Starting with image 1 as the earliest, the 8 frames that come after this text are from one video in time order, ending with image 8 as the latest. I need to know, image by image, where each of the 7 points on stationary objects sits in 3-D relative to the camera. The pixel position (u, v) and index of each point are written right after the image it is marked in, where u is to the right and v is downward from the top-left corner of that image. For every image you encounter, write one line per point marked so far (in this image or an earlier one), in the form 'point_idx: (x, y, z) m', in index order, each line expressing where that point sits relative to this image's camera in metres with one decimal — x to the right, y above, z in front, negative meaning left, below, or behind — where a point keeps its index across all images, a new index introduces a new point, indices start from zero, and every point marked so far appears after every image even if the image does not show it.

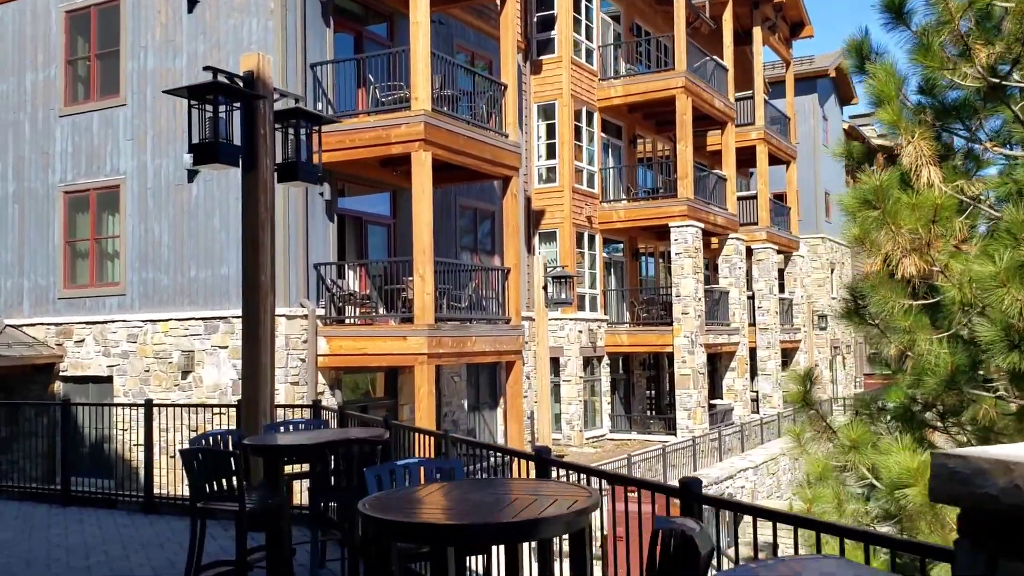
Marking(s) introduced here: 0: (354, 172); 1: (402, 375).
0: (-2.5, +1.9, +14.6) m
1: (-1.8, -1.5, +15.3) m
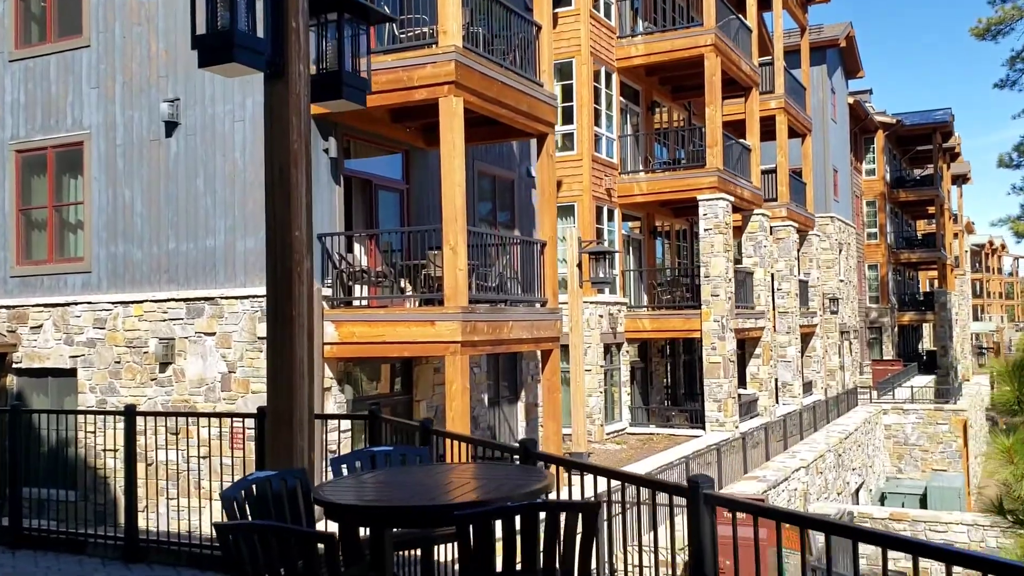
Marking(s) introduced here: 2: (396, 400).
0: (-2.0, +2.2, +12.4) m
1: (-1.3, -1.1, +13.2) m
2: (-1.7, -1.6, +12.8) m
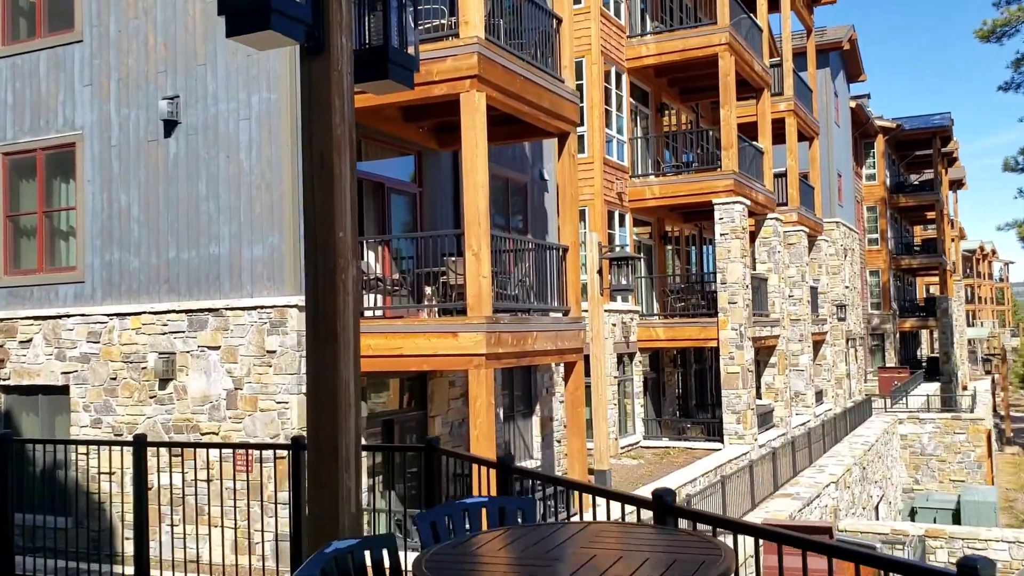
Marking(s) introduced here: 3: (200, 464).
0: (-1.8, +2.1, +11.6) m
1: (-1.1, -1.2, +12.5) m
2: (-1.4, -1.7, +12.0) m
3: (-3.5, -1.9, +10.2) m
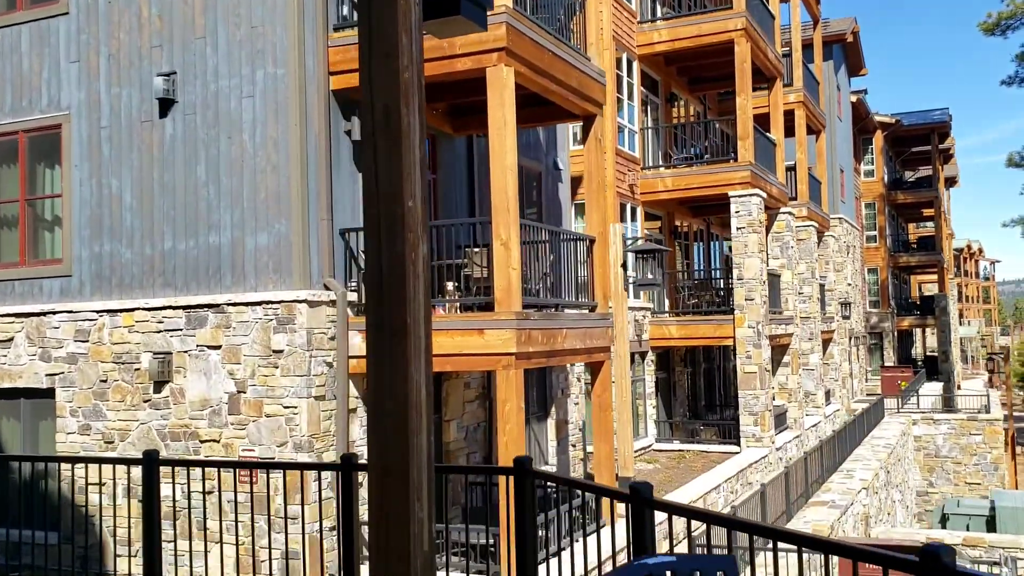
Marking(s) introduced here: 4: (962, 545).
0: (-1.5, +2.1, +10.8) m
1: (-0.8, -1.2, +11.6) m
2: (-1.1, -1.6, +11.2) m
3: (-3.1, -1.9, +9.3) m
4: (+6.4, -3.7, +13.2) m
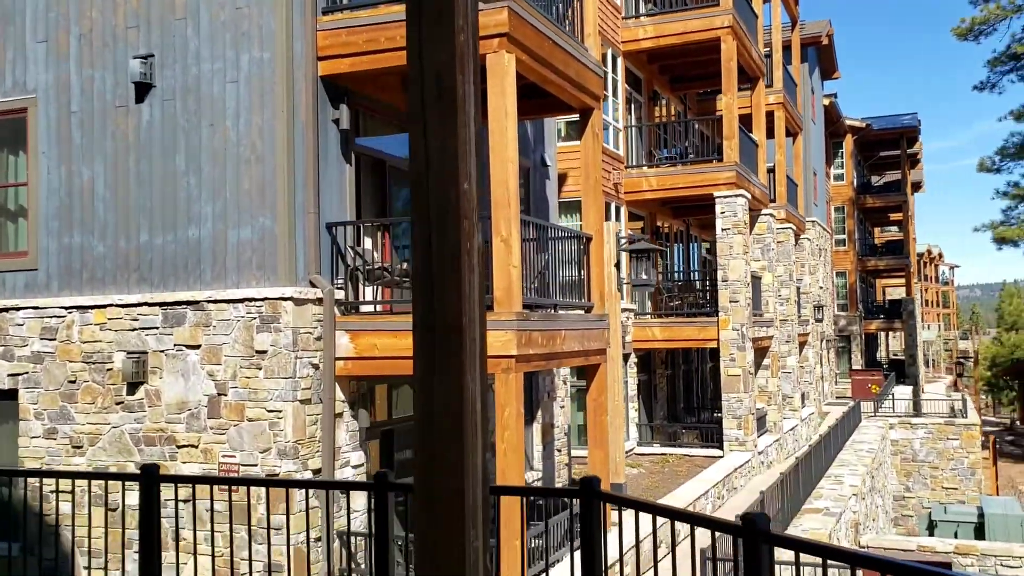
0: (-1.5, +2.2, +10.3) m
1: (-0.9, -1.2, +11.1) m
2: (-1.2, -1.6, +10.7) m
3: (-3.2, -1.8, +8.7) m
4: (+6.2, -3.7, +13.0) m
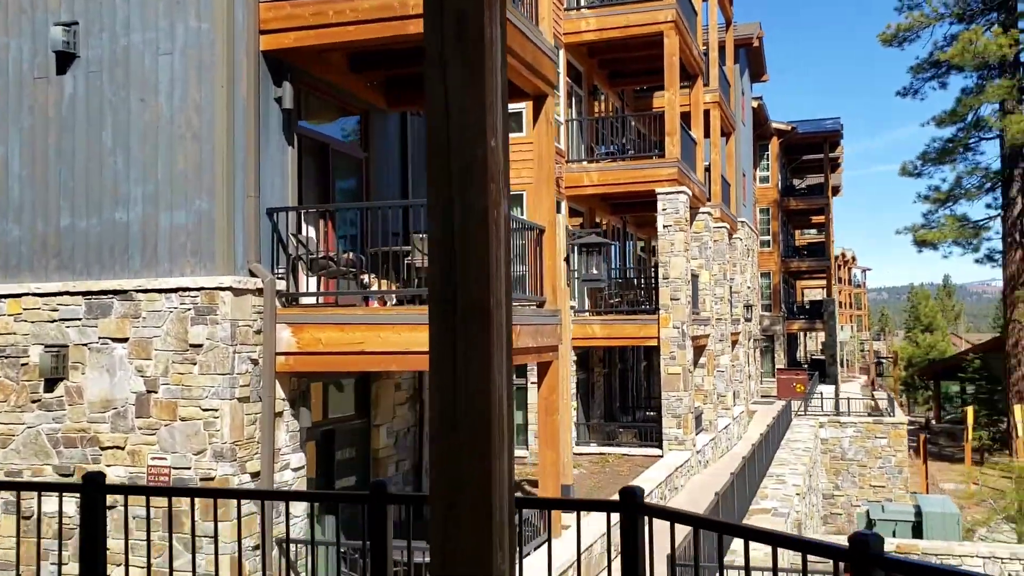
0: (-2.0, +2.3, +9.7) m
1: (-1.5, -1.1, +10.6) m
2: (-1.8, -1.5, +10.1) m
3: (-3.6, -1.7, +8.0) m
4: (+5.4, -3.7, +13.1) m
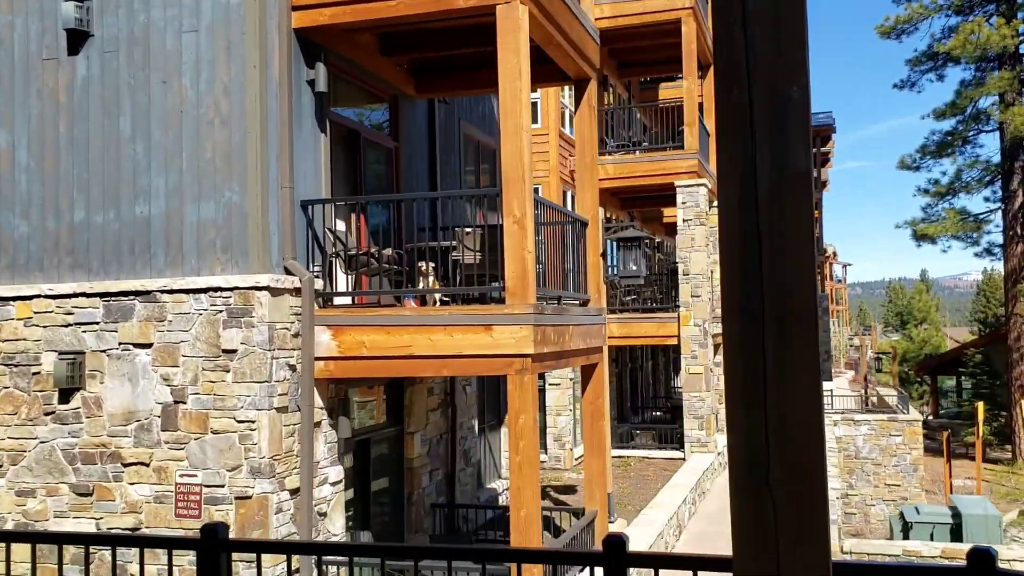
0: (-1.6, +2.3, +9.0) m
1: (-1.1, -1.0, +9.9) m
2: (-1.3, -1.5, +9.4) m
3: (-3.1, -1.7, +7.3) m
4: (+5.8, -3.6, +12.5) m
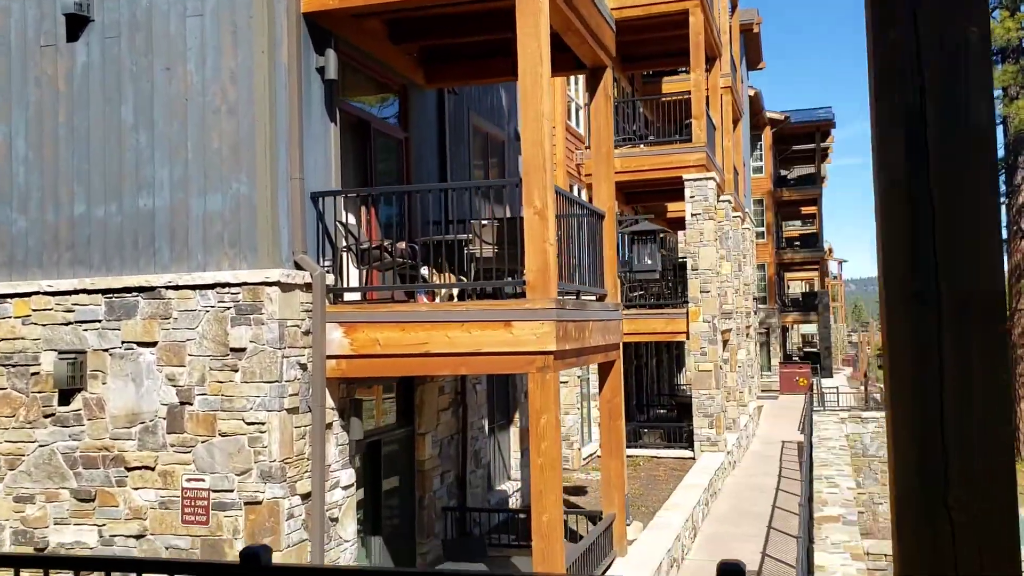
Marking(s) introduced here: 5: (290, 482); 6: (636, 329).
0: (-1.4, +2.3, +8.6) m
1: (-0.9, -1.0, +9.6) m
2: (-1.2, -1.5, +9.1) m
3: (-2.9, -1.7, +6.9) m
4: (+6.0, -3.6, +12.3) m
5: (-1.7, -1.5, +7.0) m
6: (+2.3, -0.7, +16.9) m
